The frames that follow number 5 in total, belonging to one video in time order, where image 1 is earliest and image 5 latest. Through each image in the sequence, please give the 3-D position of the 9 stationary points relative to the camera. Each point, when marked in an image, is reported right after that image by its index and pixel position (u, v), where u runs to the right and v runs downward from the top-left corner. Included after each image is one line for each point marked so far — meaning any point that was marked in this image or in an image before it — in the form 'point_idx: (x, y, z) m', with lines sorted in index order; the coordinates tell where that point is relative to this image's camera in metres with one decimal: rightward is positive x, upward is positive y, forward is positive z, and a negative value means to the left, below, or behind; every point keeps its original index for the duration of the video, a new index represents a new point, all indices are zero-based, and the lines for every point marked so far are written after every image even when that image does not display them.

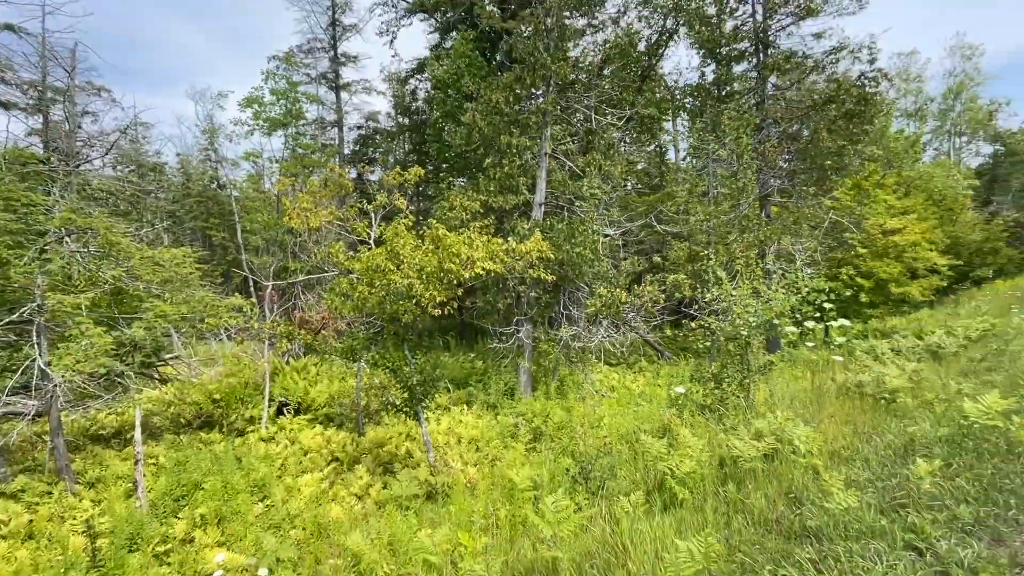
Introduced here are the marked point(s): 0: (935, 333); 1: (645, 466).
0: (+7.1, -0.8, +9.0) m
1: (+1.0, -1.4, +4.1) m
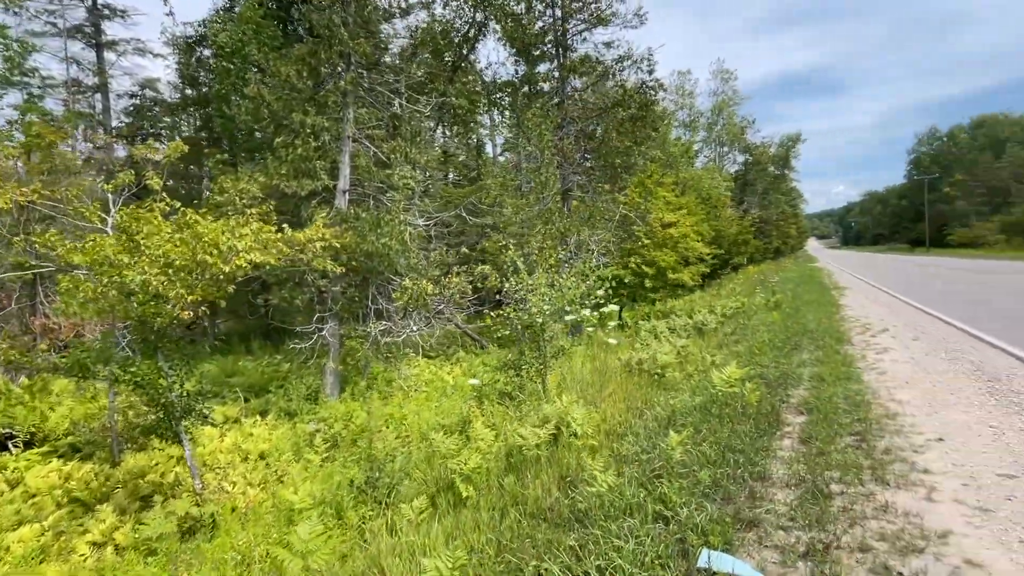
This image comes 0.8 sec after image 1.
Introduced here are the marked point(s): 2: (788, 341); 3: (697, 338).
0: (+3.7, -0.5, +10.4) m
1: (-0.6, -1.3, +3.9) m
2: (+3.7, -0.7, +7.2) m
3: (+2.9, -0.8, +8.5) m
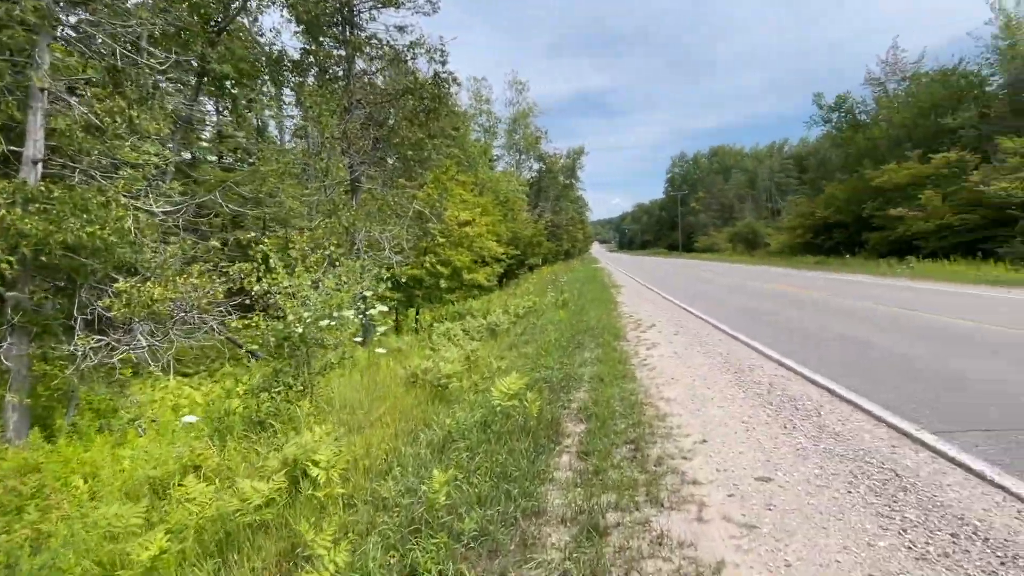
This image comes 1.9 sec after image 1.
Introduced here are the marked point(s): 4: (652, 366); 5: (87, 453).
0: (-0.4, -0.5, +10.3) m
1: (-2.1, -1.3, +2.7) m
2: (+0.8, -0.7, +7.3) m
3: (-0.4, -0.8, +8.2) m
4: (+1.5, -0.8, +5.6) m
5: (-4.0, -1.6, +5.0) m
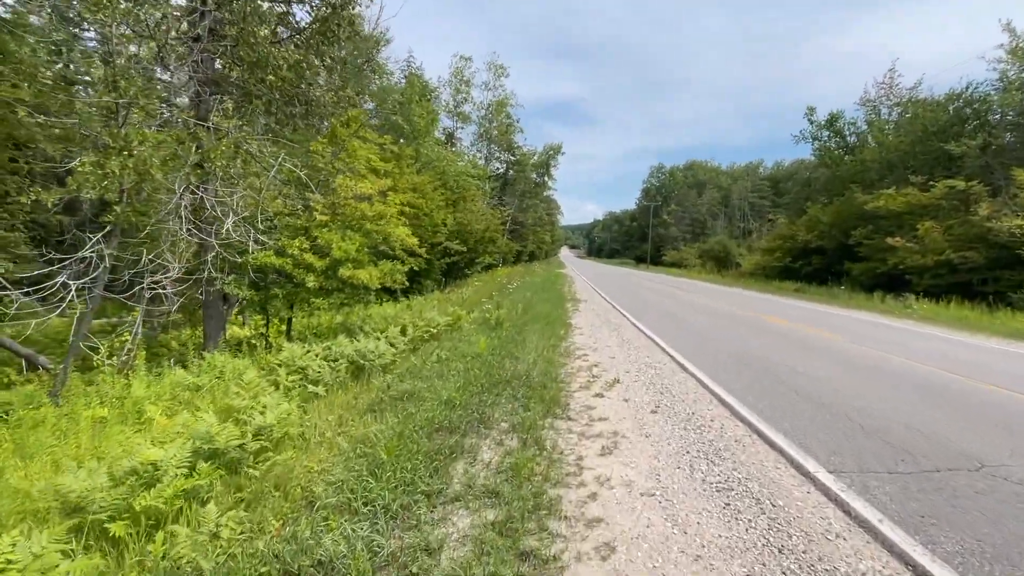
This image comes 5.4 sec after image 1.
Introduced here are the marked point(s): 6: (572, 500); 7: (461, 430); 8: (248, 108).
0: (-1.6, -0.6, +7.0) m
1: (-3.0, -1.3, -0.6) m
2: (-0.3, -0.9, +4.1) m
3: (-1.5, -0.9, +4.9) m
4: (+0.4, -1.1, +2.4) m
5: (-5.1, -1.4, +1.5) m
6: (+0.3, -1.1, +2.7) m
7: (-0.4, -0.9, +3.8) m
8: (-3.6, +2.5, +7.2) m
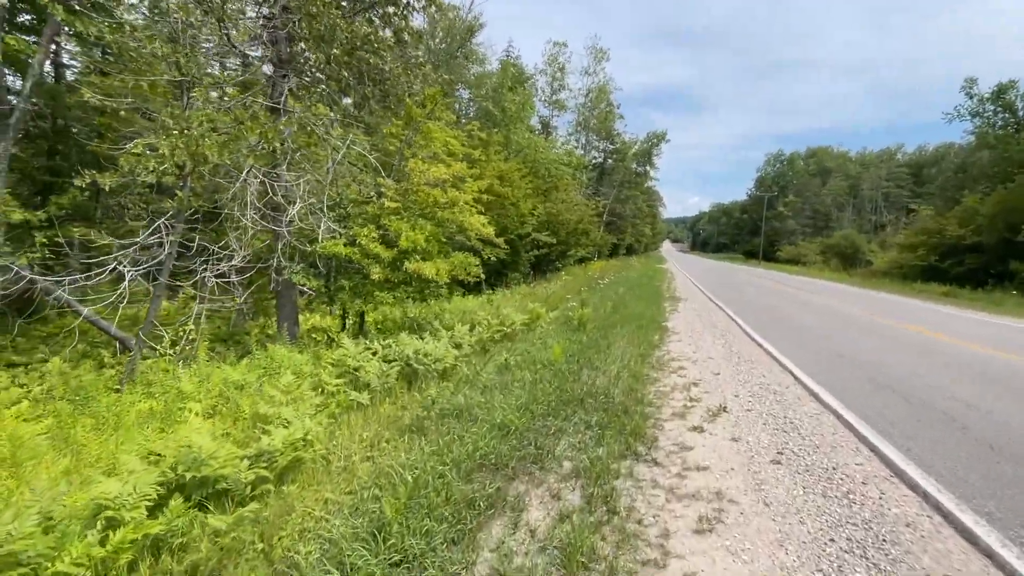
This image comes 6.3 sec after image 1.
0: (-0.7, -0.5, +6.4) m
1: (-3.4, -1.3, -0.9) m
2: (+0.1, -0.9, +3.2) m
3: (-1.0, -0.9, +4.3) m
4: (+0.5, -1.1, +1.5) m
5: (-5.0, -1.3, +1.6) m
6: (+0.5, -1.1, +1.8) m
7: (0.0, -0.9, +3.0) m
8: (-2.5, +2.6, +6.8) m
